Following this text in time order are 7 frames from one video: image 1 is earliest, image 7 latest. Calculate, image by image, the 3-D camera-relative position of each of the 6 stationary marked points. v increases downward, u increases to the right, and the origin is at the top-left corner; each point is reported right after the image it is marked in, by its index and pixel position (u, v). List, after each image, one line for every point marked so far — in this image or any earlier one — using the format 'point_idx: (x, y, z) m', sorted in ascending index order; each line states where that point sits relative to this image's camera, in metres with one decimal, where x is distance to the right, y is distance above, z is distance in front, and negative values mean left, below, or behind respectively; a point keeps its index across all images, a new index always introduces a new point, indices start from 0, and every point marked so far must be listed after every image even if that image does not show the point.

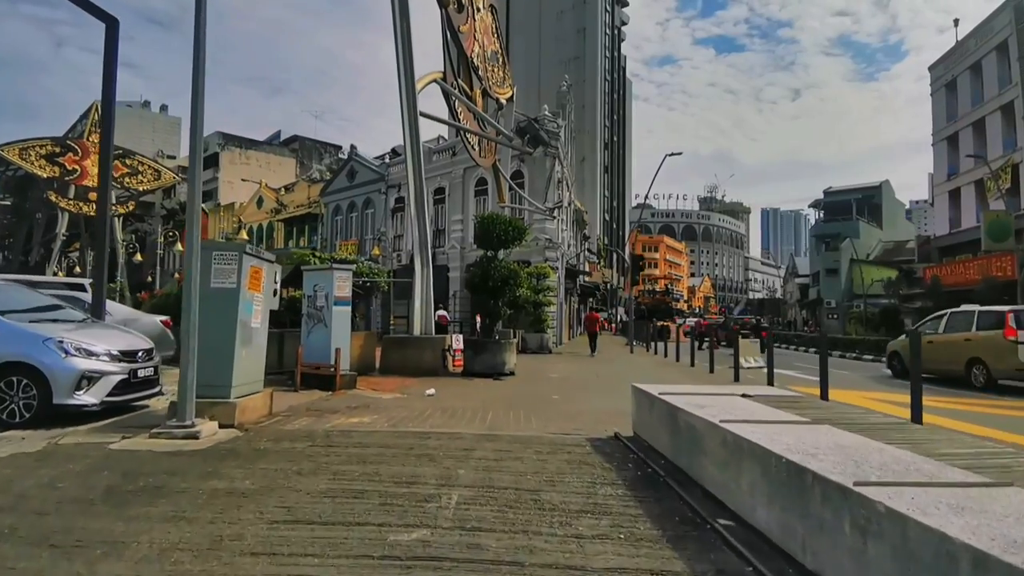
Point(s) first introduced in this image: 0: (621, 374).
0: (+2.5, -2.0, +14.4) m
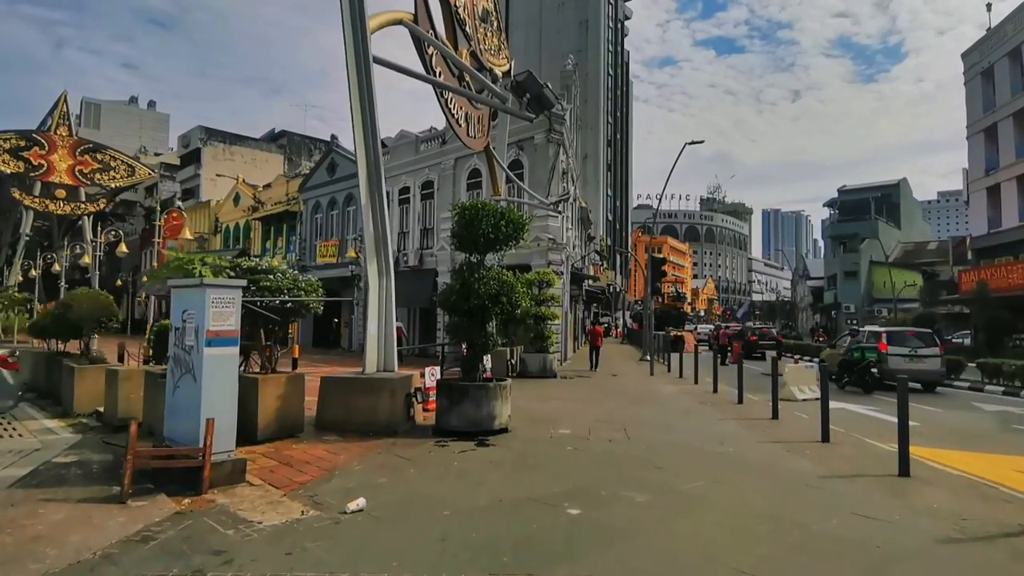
0: (+2.4, -2.3, +10.4) m
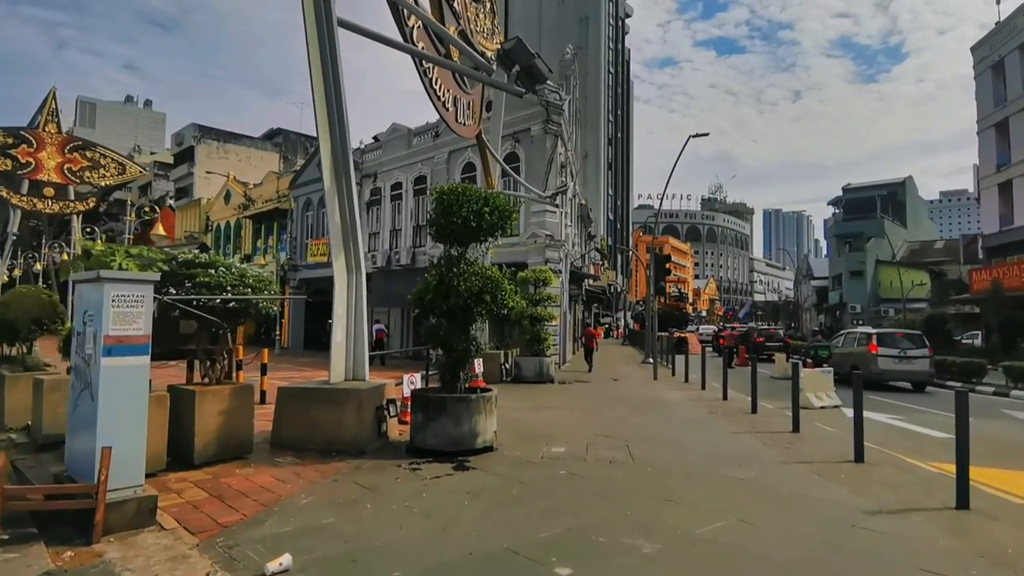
0: (+2.2, -2.3, +9.2) m
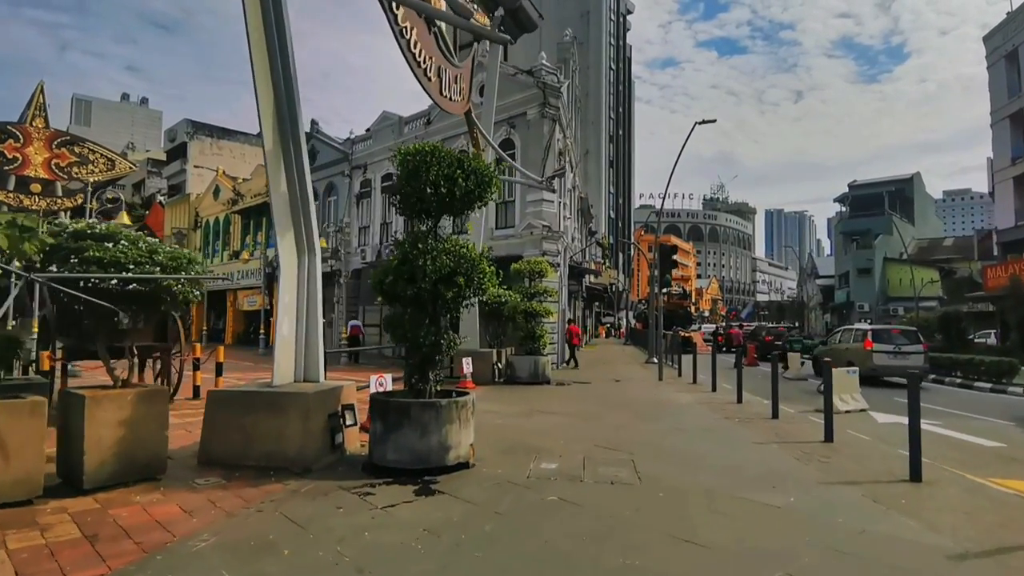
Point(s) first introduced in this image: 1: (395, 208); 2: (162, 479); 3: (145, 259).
0: (+2.0, -2.1, +7.8) m
1: (-1.3, +0.9, +6.9) m
2: (-3.4, -1.9, +5.9) m
3: (-3.4, +0.3, +5.7) m
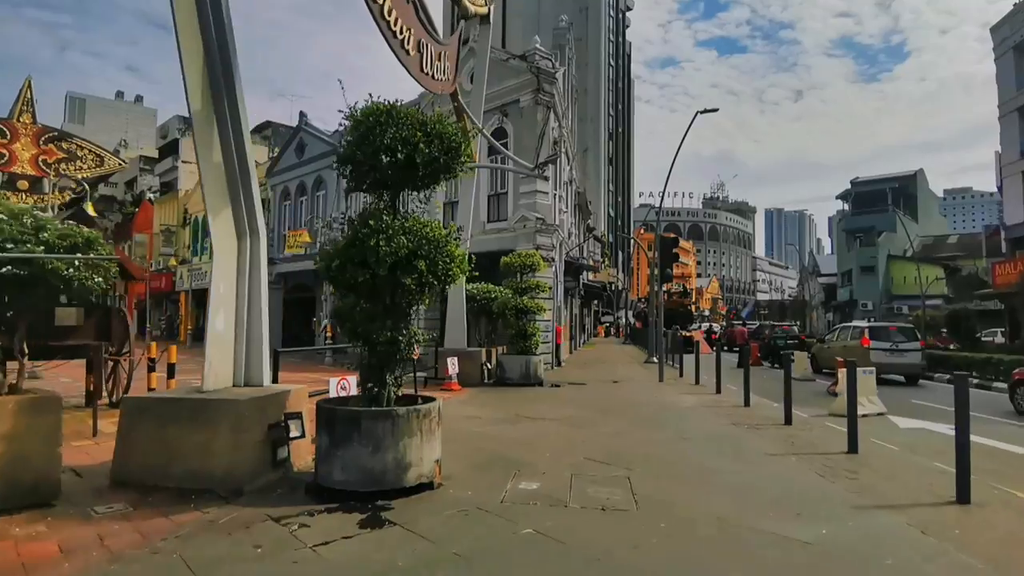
0: (+1.8, -2.0, +6.7) m
1: (-1.6, +1.0, +5.8) m
2: (-3.6, -1.7, +4.9) m
3: (-3.7, +0.4, +4.6) m
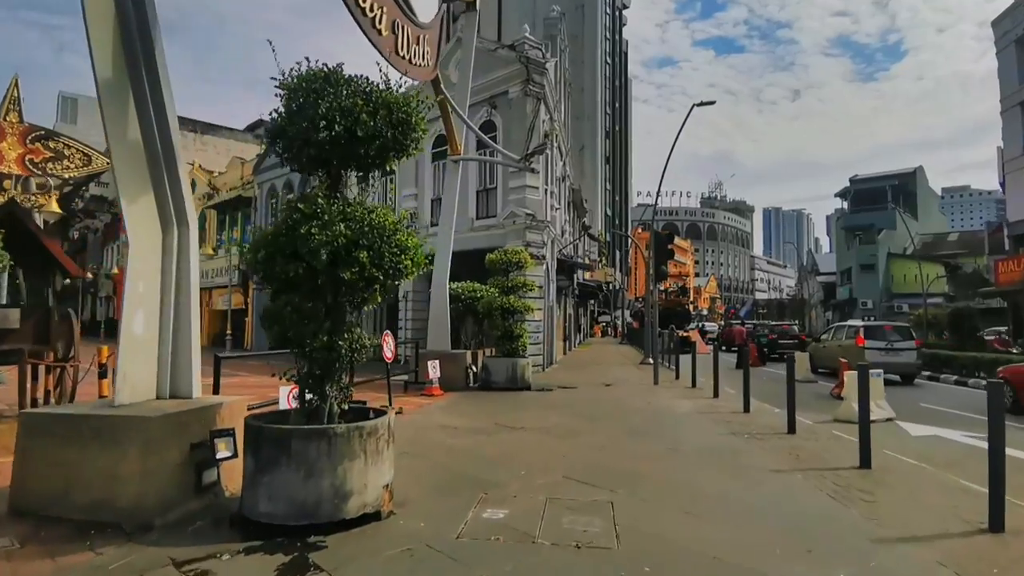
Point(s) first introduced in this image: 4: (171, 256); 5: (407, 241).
0: (+1.5, -1.9, +5.9) m
1: (-1.9, +1.1, +5.0) m
2: (-3.9, -1.7, +4.1) m
3: (-4.0, +0.4, +3.8) m
4: (-3.0, +0.3, +5.5) m
5: (-0.8, +0.4, +4.8) m
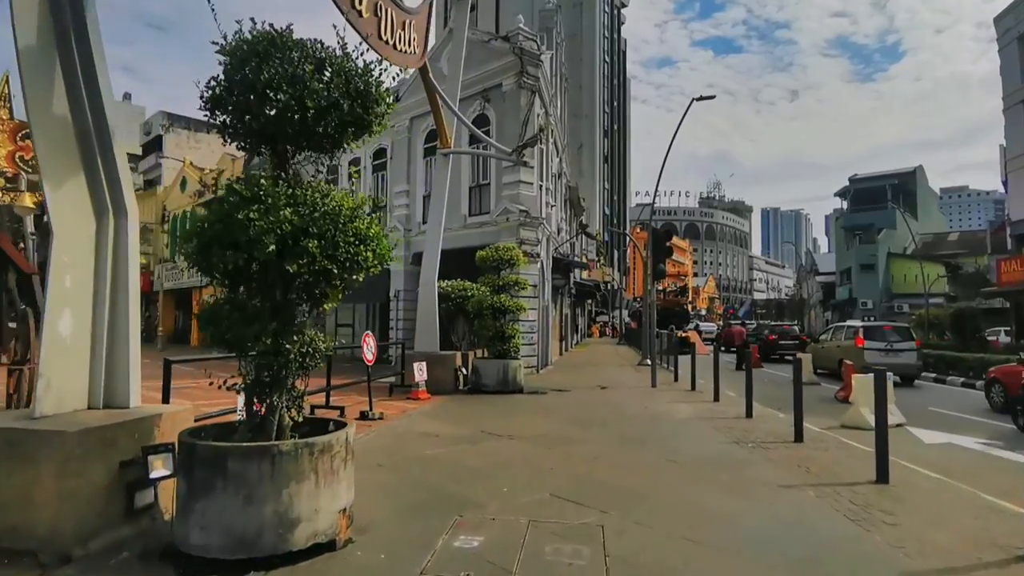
0: (+1.3, -1.9, +5.3) m
1: (-2.1, +1.1, +4.4) m
2: (-4.1, -1.7, +3.4) m
3: (-4.1, +0.4, +3.2) m
4: (-3.1, +0.4, +4.9) m
5: (-1.0, +0.4, +4.1) m
